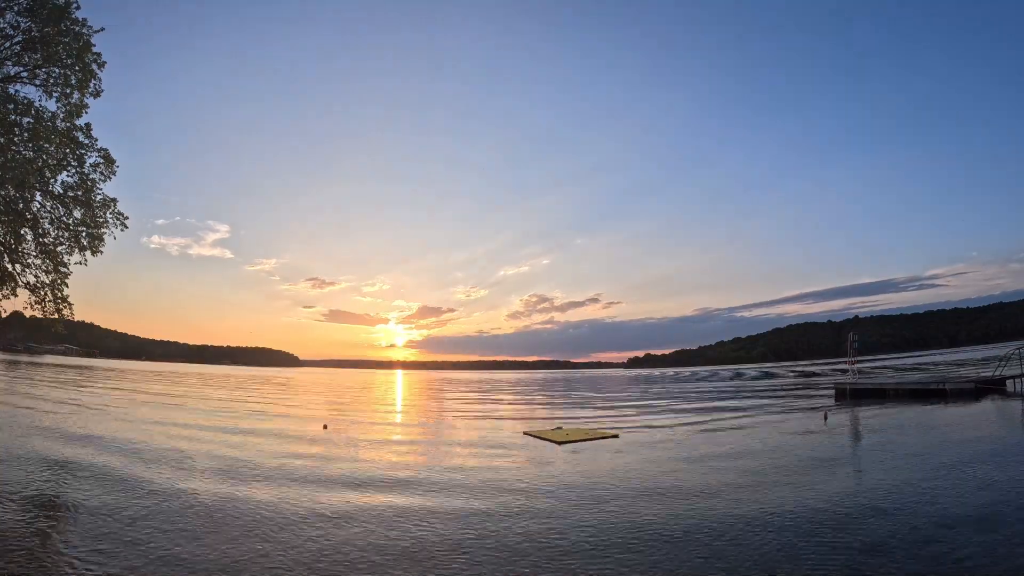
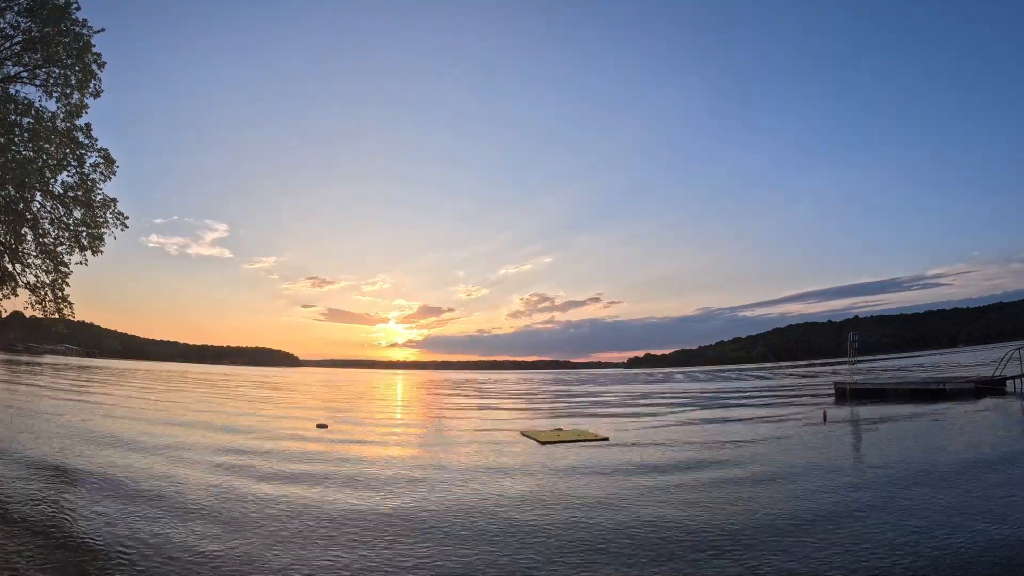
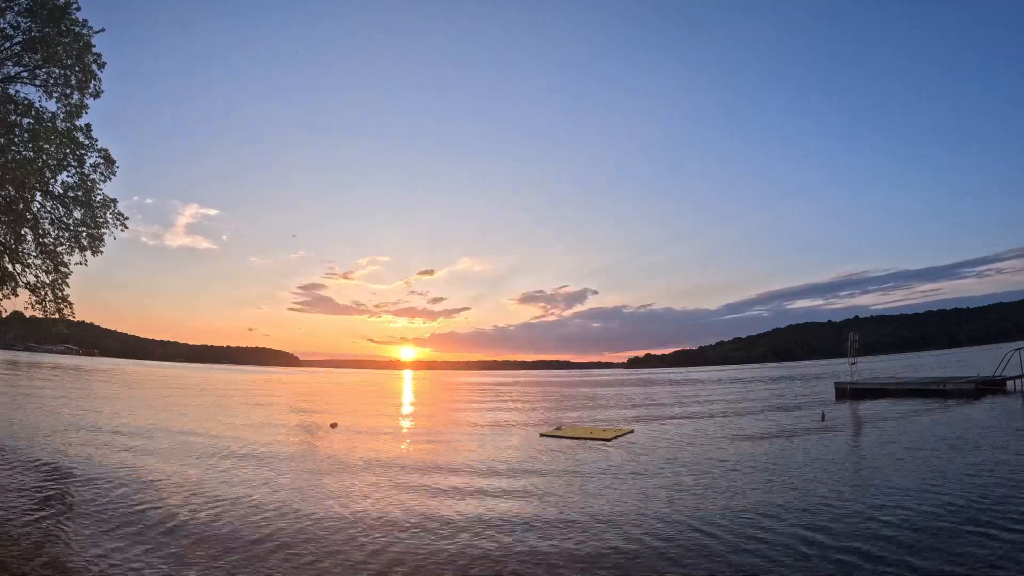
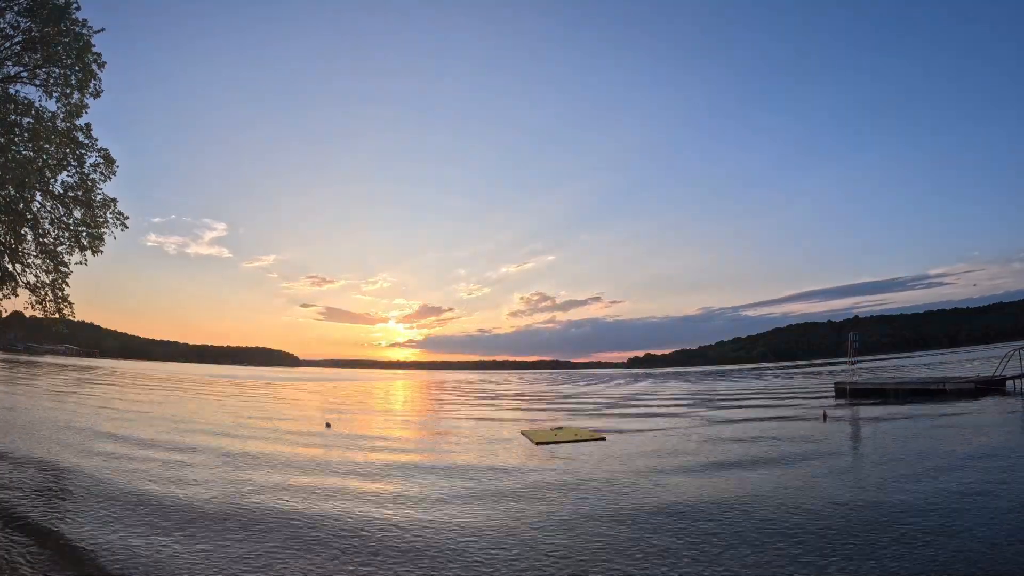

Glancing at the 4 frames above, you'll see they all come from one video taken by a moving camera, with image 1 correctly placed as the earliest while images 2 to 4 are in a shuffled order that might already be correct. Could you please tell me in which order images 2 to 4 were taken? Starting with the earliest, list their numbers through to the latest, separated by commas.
2, 4, 3
